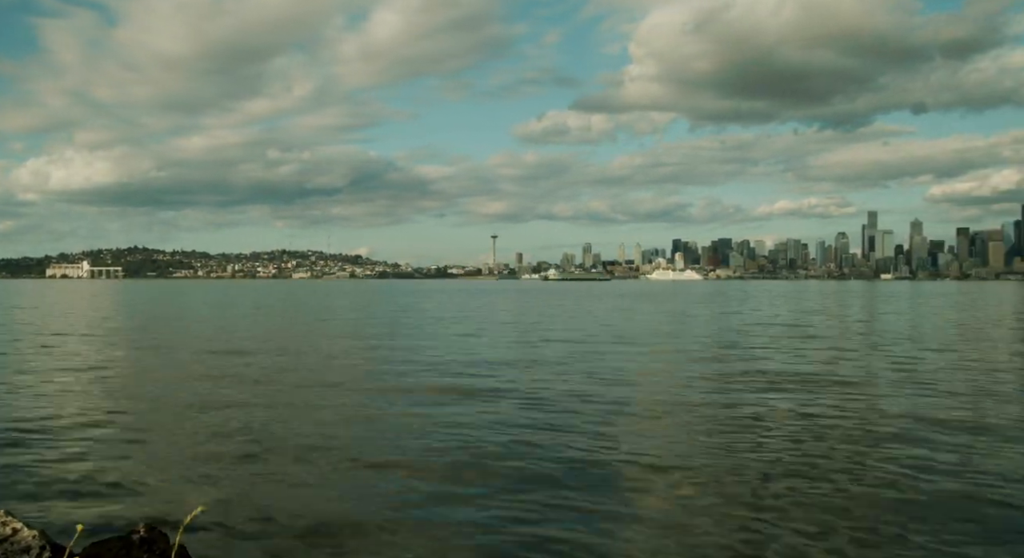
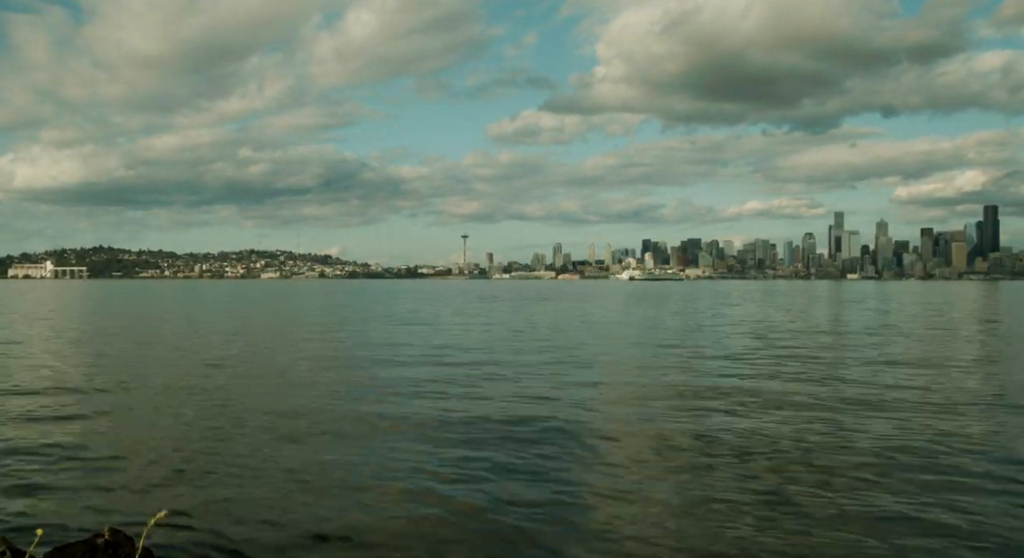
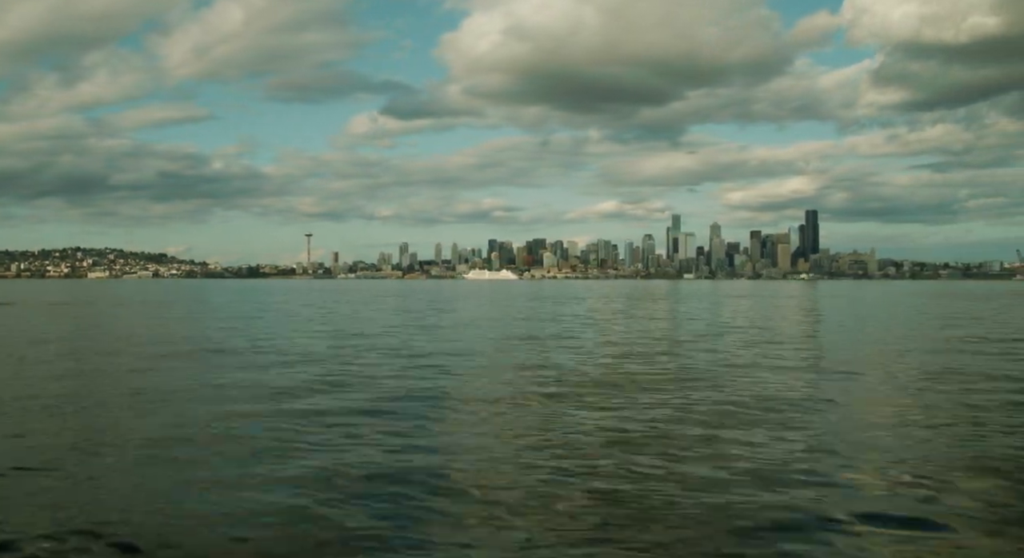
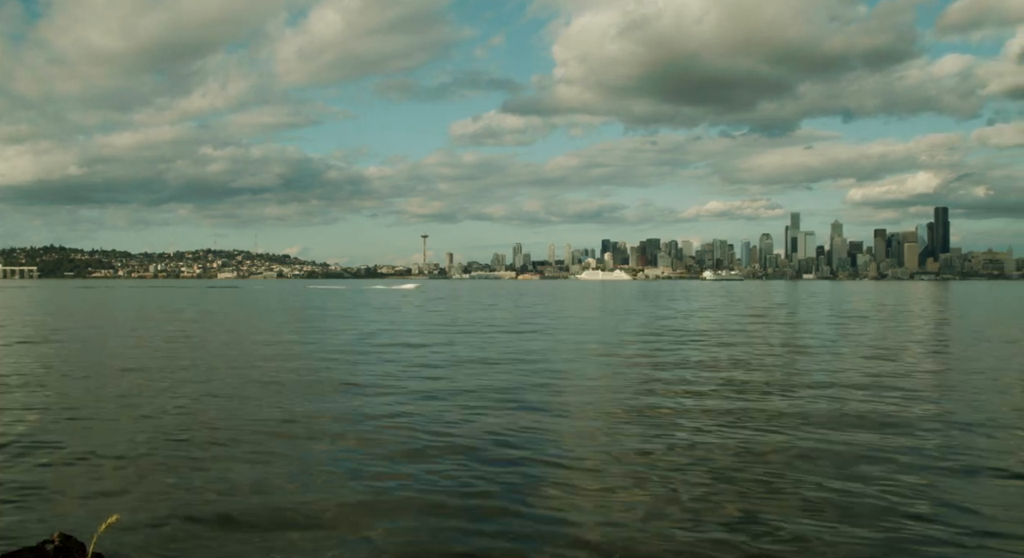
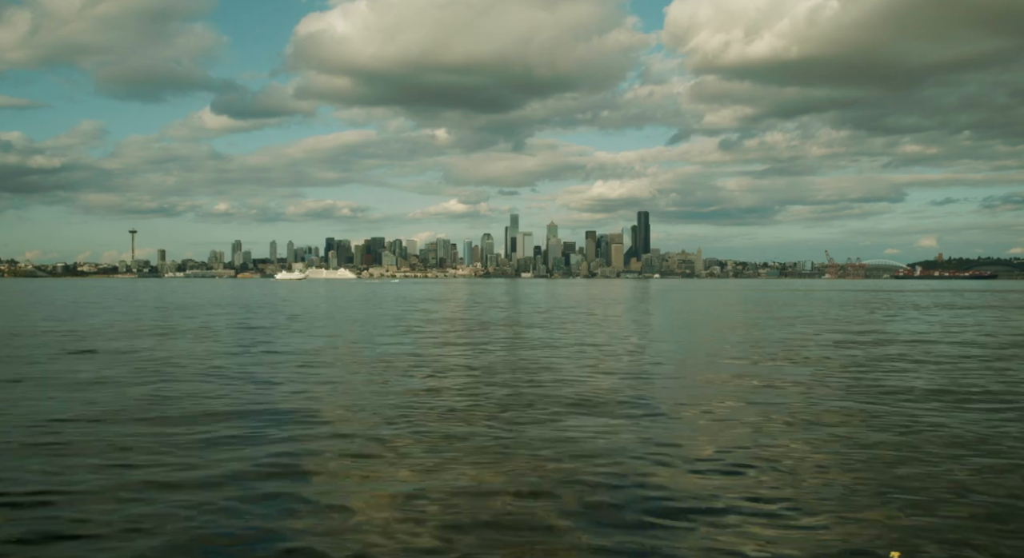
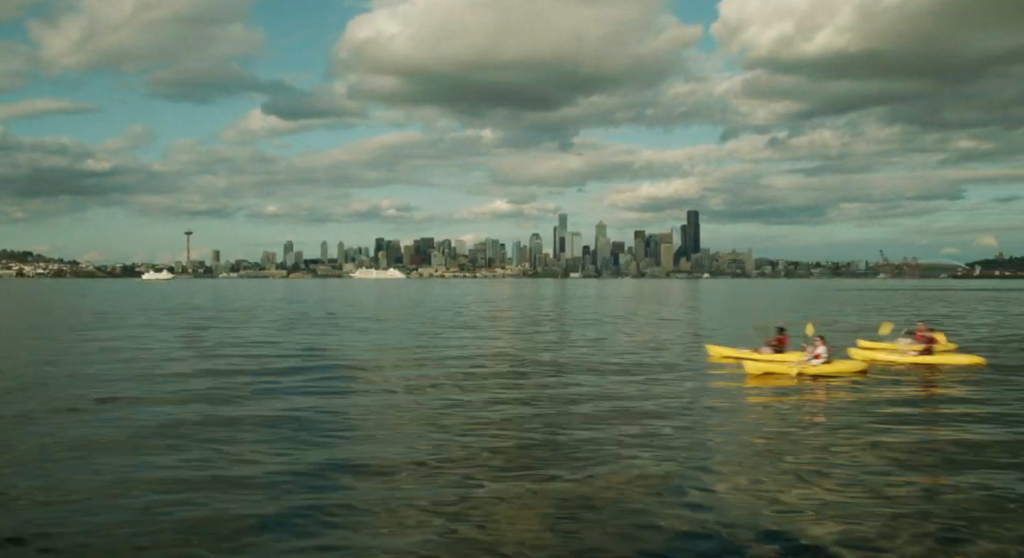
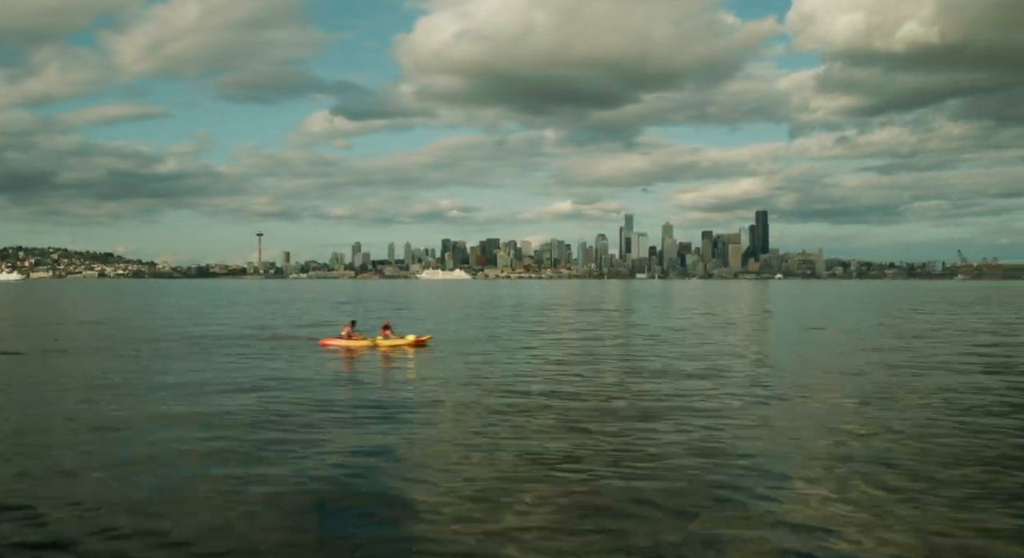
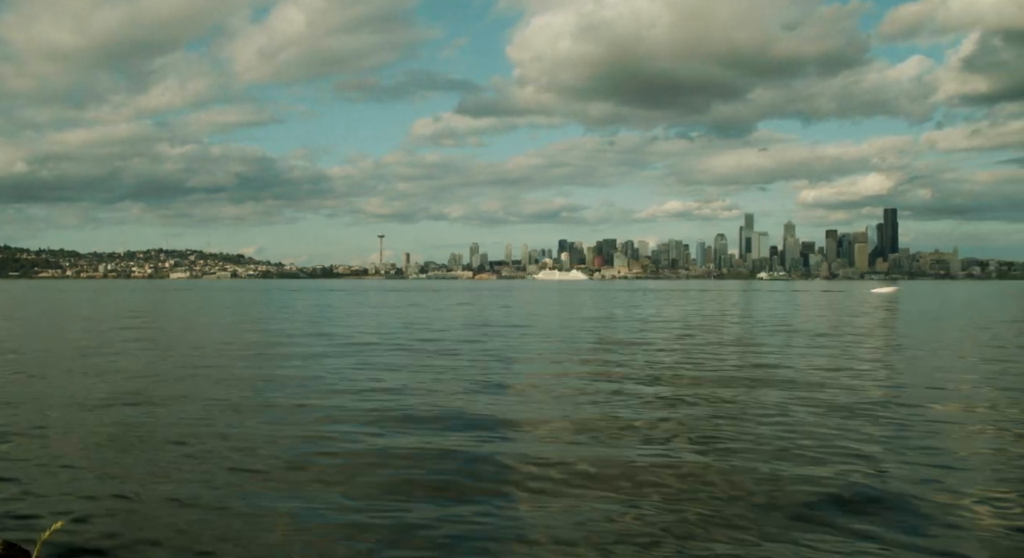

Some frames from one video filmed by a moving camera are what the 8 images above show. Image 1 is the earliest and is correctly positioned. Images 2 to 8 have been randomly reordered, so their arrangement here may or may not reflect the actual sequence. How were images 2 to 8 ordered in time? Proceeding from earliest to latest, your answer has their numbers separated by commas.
2, 4, 8, 3, 7, 6, 5
